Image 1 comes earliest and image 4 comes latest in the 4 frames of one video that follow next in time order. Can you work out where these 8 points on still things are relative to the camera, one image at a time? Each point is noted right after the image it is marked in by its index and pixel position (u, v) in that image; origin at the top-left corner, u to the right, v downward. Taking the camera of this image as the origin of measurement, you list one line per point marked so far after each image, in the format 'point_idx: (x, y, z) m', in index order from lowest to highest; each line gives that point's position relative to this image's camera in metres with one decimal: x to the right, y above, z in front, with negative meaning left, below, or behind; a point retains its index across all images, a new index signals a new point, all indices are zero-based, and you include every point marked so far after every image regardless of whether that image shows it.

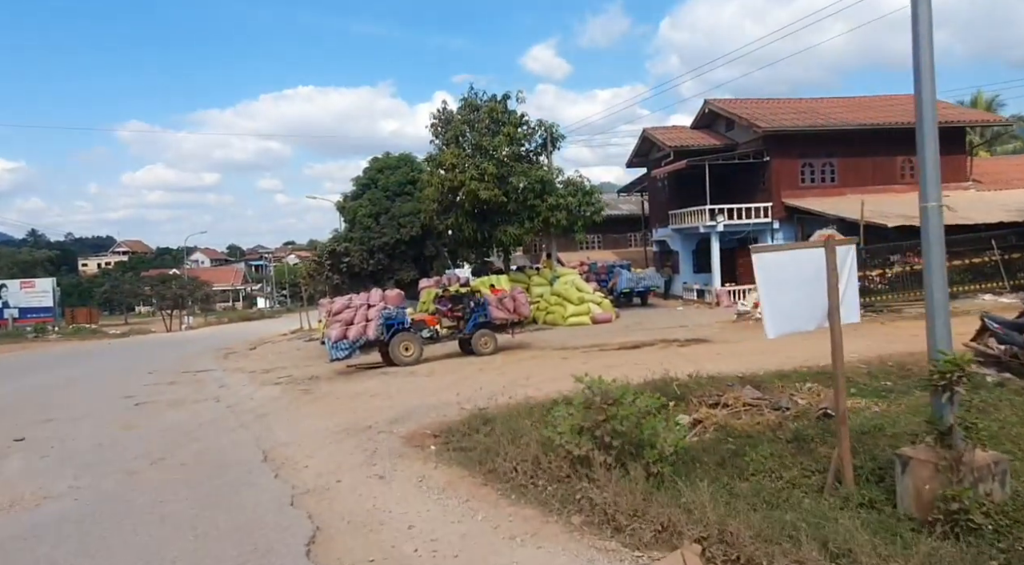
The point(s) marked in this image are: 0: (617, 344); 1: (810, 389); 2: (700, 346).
0: (+2.5, -1.4, +16.6) m
1: (+3.8, -1.4, +8.9) m
2: (+4.0, -1.3, +14.9) m
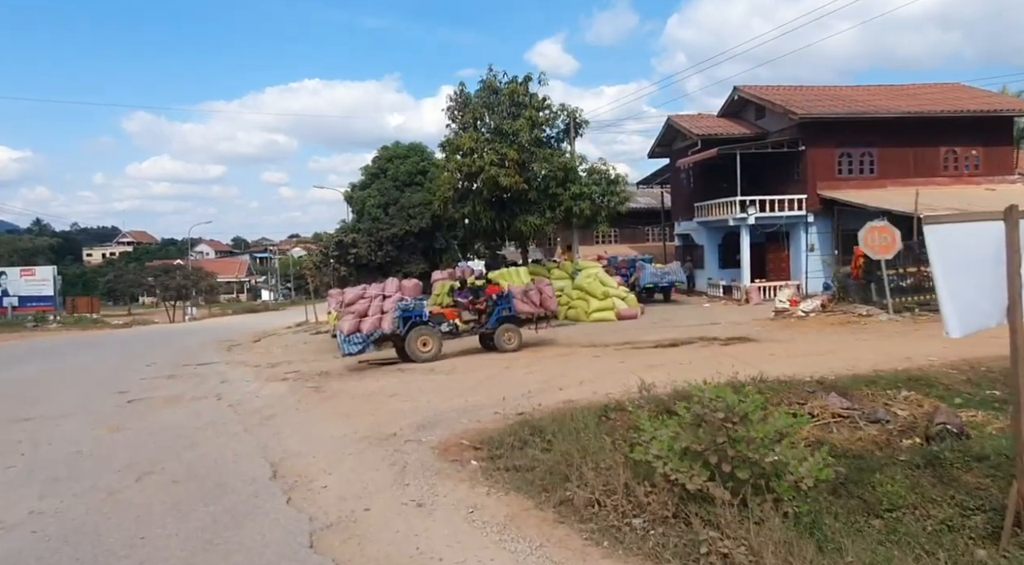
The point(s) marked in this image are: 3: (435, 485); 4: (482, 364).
0: (+3.0, -1.3, +15.4) m
1: (+4.3, -1.3, +7.7) m
2: (+4.5, -1.2, +13.6) m
3: (-0.6, -1.6, +5.5) m
4: (-0.6, -1.6, +14.0) m
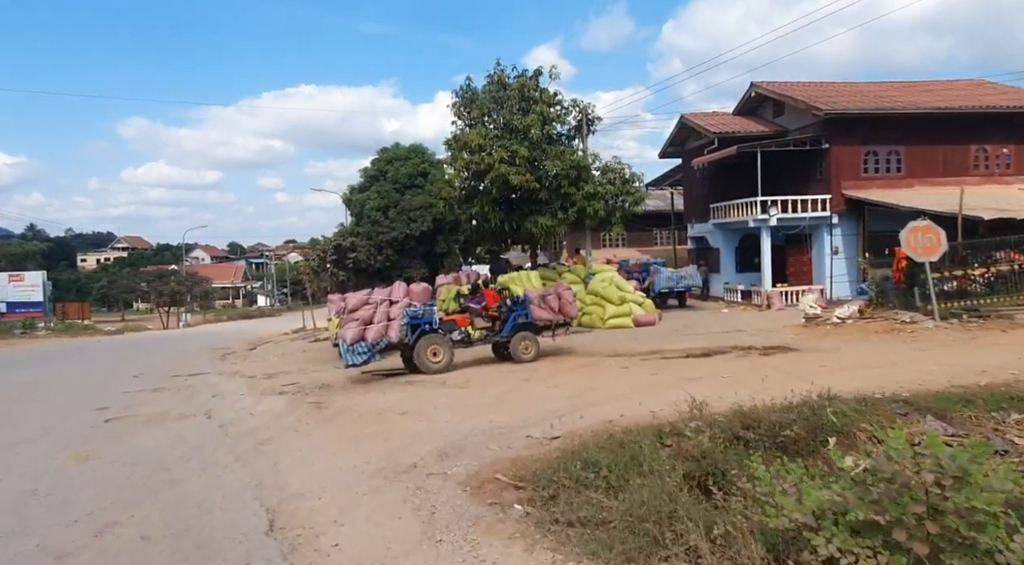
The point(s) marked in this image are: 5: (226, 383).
0: (+3.4, -1.4, +14.2) m
1: (+4.7, -1.3, +6.5) m
2: (+4.9, -1.3, +12.5) m
3: (-0.2, -1.6, +4.3) m
4: (-0.2, -1.7, +12.8) m
5: (-6.0, -2.1, +14.8) m
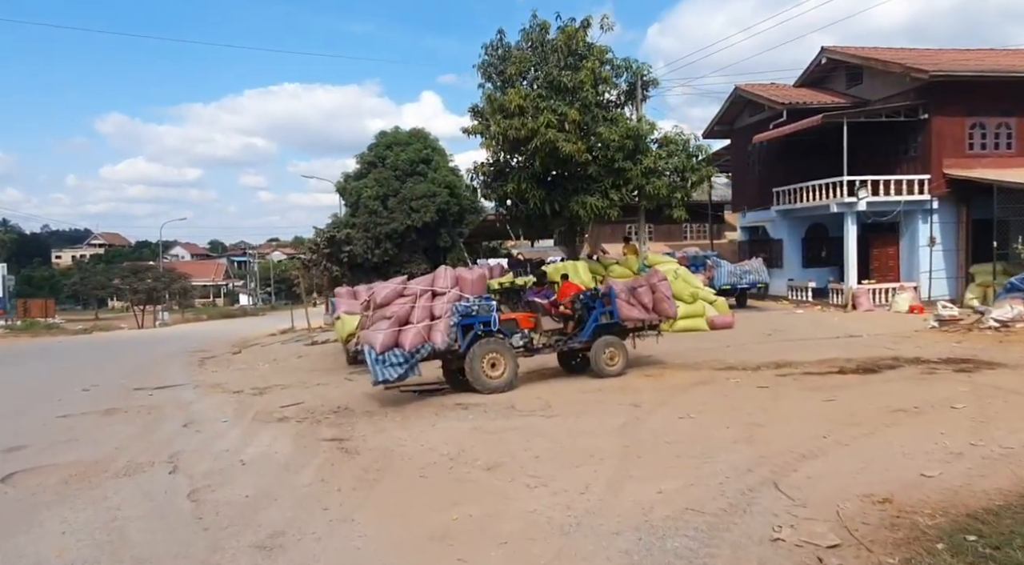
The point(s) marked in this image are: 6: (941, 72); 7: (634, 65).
0: (+4.6, -1.2, +10.6) m
1: (+6.0, -1.1, +2.9) m
2: (+6.1, -1.1, +8.9) m
3: (+1.2, -1.4, +0.6) m
4: (+1.0, -1.5, +9.1) m
5: (-4.8, -1.9, +11.0) m
6: (+10.7, +5.2, +17.5) m
7: (+3.3, +5.8, +18.9) m
